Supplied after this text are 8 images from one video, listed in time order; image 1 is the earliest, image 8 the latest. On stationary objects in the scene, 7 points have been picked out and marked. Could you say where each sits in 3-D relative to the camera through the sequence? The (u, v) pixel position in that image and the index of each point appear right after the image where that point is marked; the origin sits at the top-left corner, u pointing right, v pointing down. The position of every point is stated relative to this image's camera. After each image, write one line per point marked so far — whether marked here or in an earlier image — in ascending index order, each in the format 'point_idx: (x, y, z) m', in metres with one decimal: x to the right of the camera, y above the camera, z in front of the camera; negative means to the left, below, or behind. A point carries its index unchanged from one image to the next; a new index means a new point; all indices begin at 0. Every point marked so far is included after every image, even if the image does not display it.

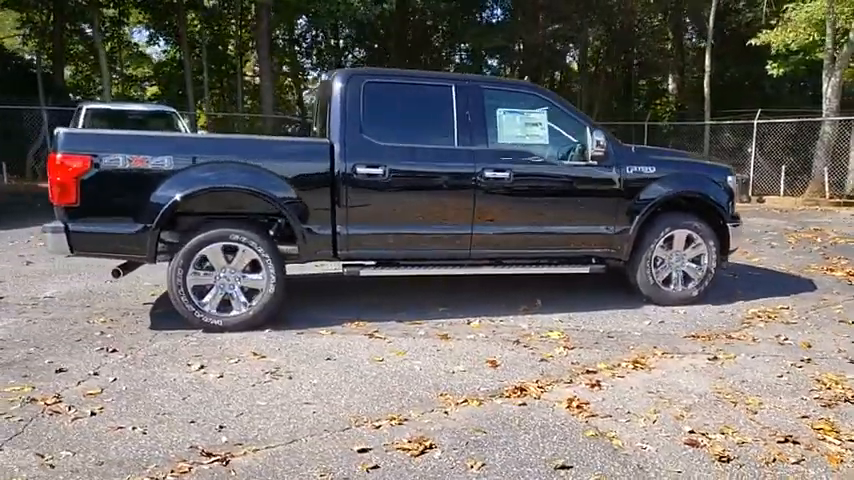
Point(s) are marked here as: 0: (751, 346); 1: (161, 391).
0: (+2.8, -0.9, +4.7) m
1: (-1.6, -0.9, +3.5) m
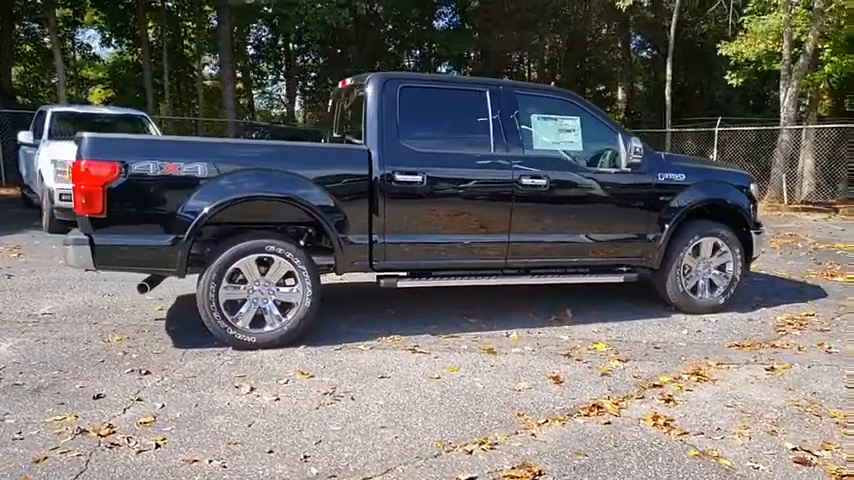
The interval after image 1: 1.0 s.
0: (+3.1, -0.9, +4.7) m
1: (-1.2, -1.0, +3.2) m
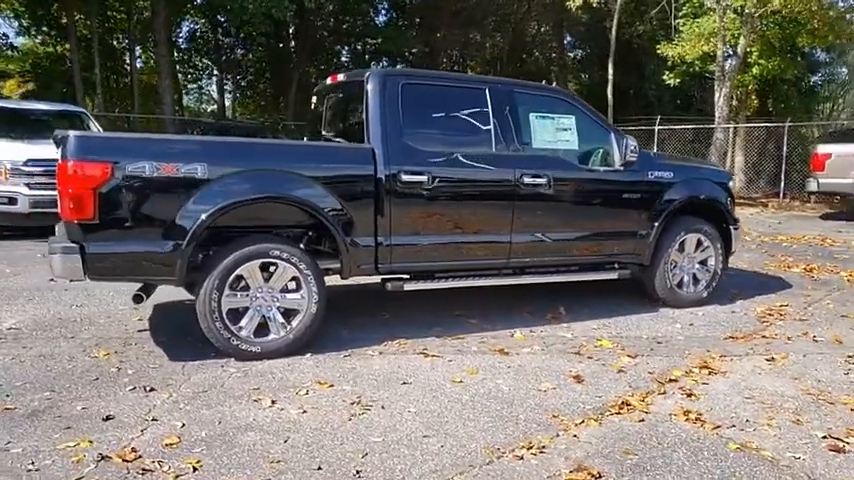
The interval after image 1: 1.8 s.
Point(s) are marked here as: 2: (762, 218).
0: (+3.2, -0.9, +4.9) m
1: (-0.9, -1.0, +3.0) m
2: (+8.7, +0.6, +14.6) m
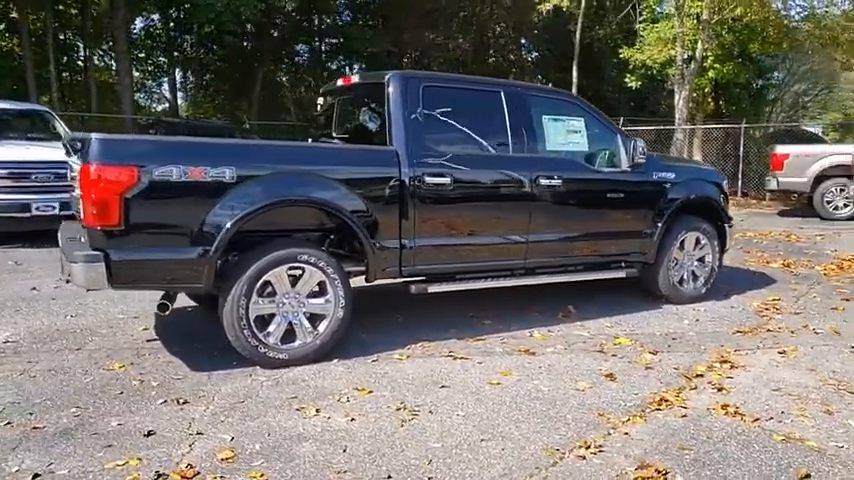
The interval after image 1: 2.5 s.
0: (+3.4, -0.9, +5.1) m
1: (-0.6, -1.1, +2.9) m
2: (+8.2, +0.6, +15.1) m
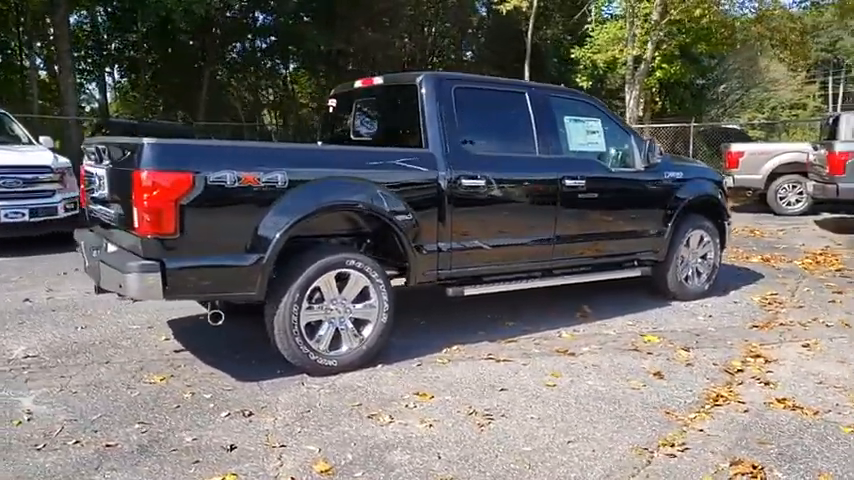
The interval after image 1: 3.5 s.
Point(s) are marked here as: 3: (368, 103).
0: (+3.7, -0.8, +5.4) m
1: (-0.1, -1.1, +2.9) m
2: (+7.7, +0.8, +15.8) m
3: (-0.5, +1.3, +5.3) m
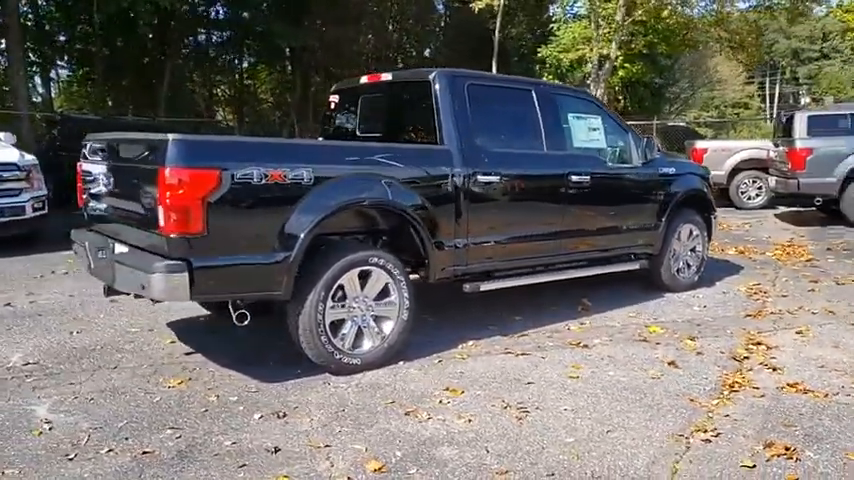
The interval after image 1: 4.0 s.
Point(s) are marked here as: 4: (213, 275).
0: (+3.7, -0.8, +5.6) m
1: (+0.1, -1.1, +2.9) m
2: (+7.0, +0.9, +16.2) m
3: (-0.4, +1.3, +5.3) m
4: (-1.3, -0.2, +3.5) m
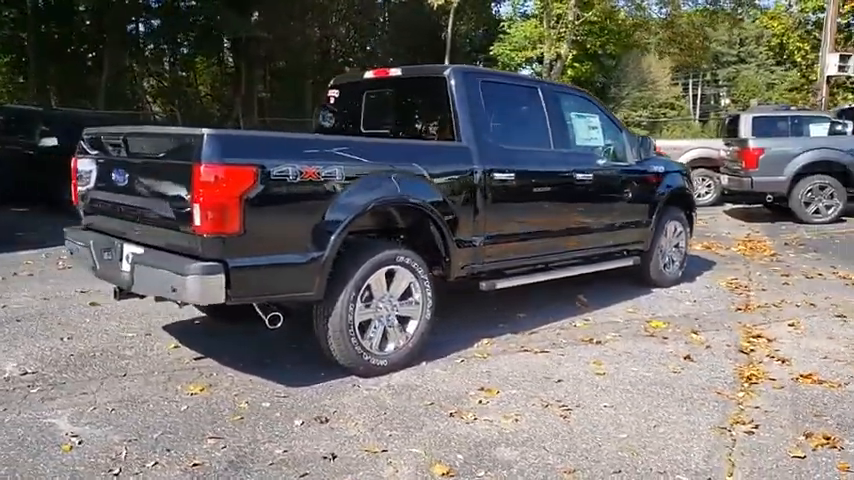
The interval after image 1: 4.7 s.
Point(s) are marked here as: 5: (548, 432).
0: (+3.8, -0.7, +5.9) m
1: (+0.4, -1.1, +2.9) m
2: (+6.1, +1.1, +16.8) m
3: (-0.4, +1.3, +5.2) m
4: (-1.1, -0.2, +3.3) m
5: (+0.7, -1.1, +3.1) m
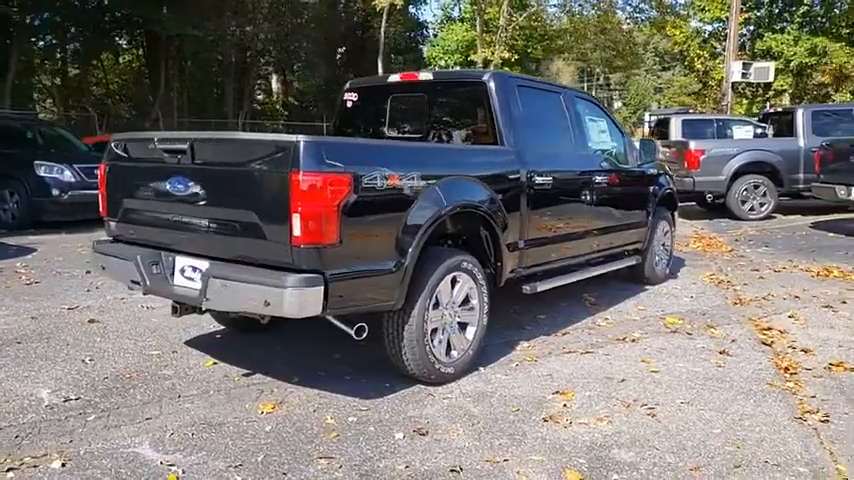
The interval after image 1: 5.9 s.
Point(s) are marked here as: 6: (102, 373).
0: (+4.0, -0.7, +6.4) m
1: (+1.0, -1.1, +3.0) m
2: (+4.9, +1.1, +17.4) m
3: (-0.1, +1.3, +5.2) m
4: (-0.5, -0.3, +3.2) m
5: (+1.2, -1.1, +3.2) m
6: (-2.4, -1.0, +4.1) m
